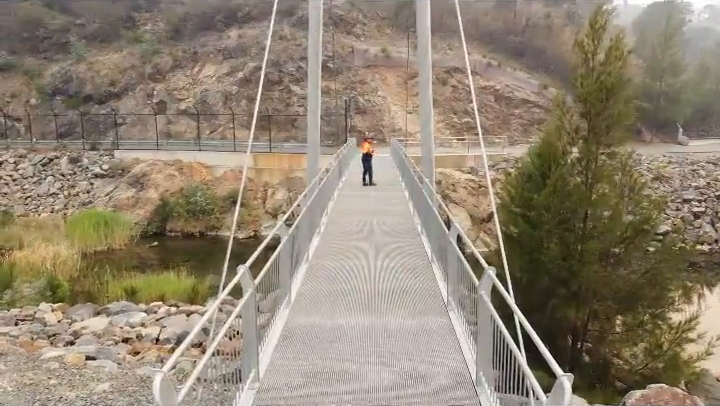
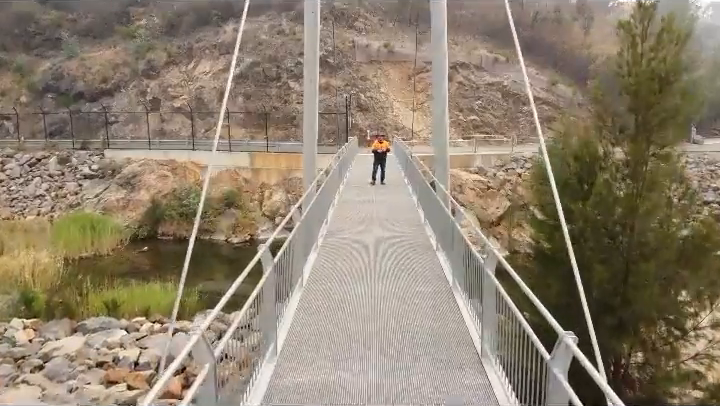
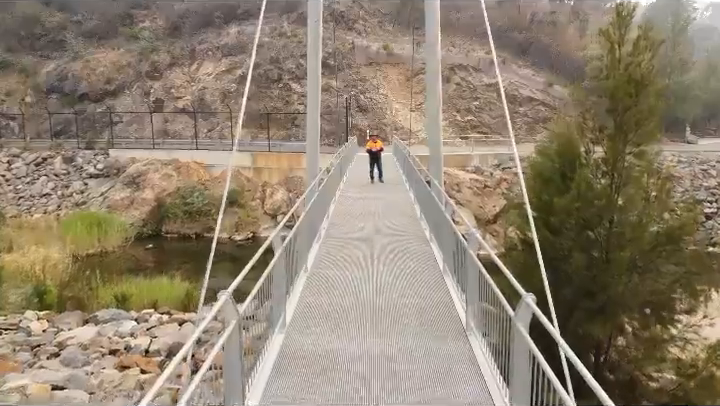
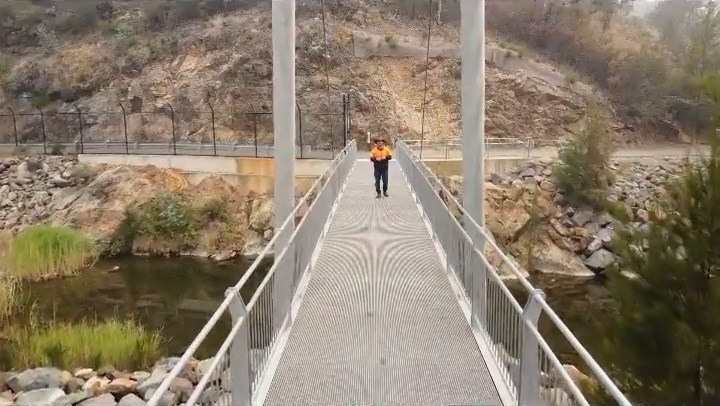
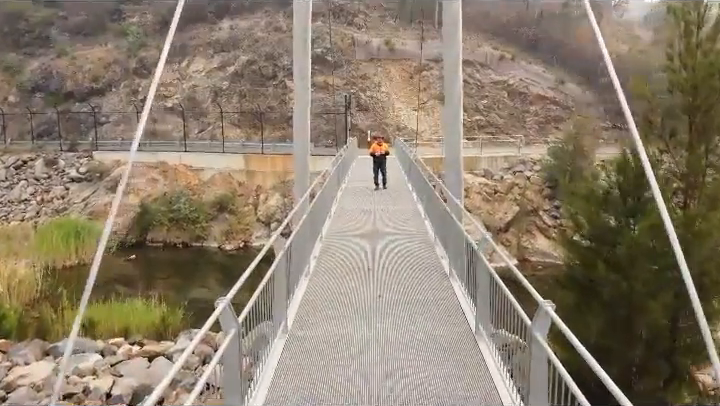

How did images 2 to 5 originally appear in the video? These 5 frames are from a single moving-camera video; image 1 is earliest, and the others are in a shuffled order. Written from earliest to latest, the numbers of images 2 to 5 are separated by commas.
3, 2, 5, 4
